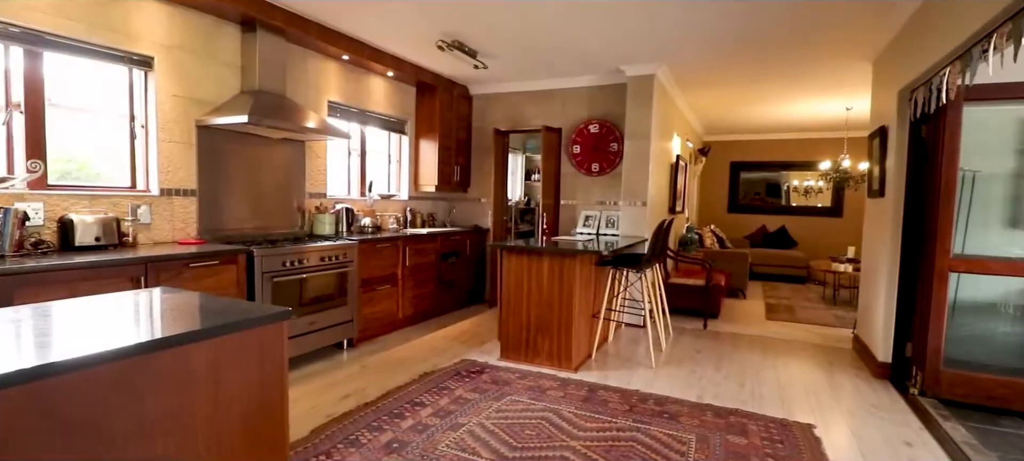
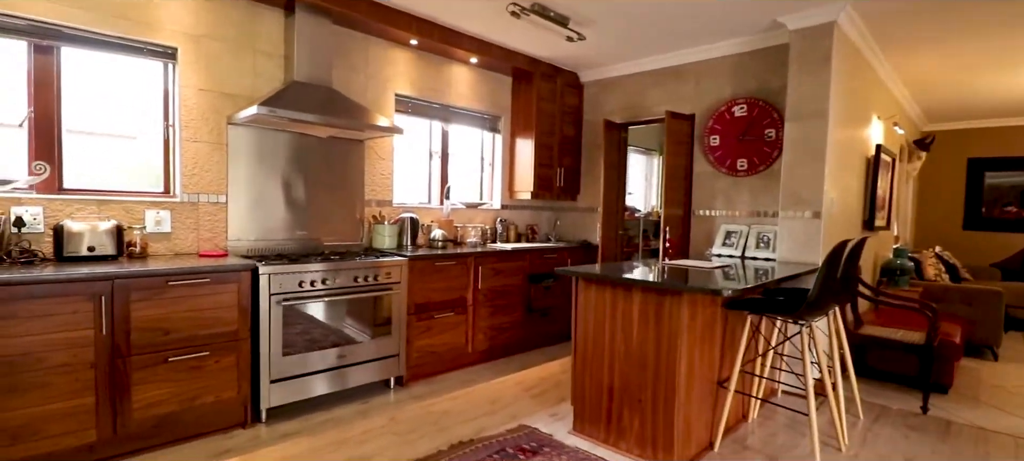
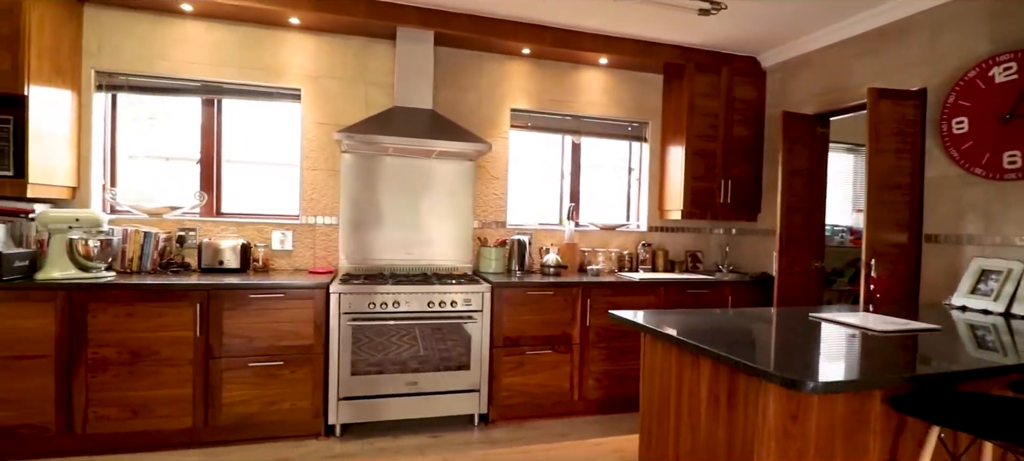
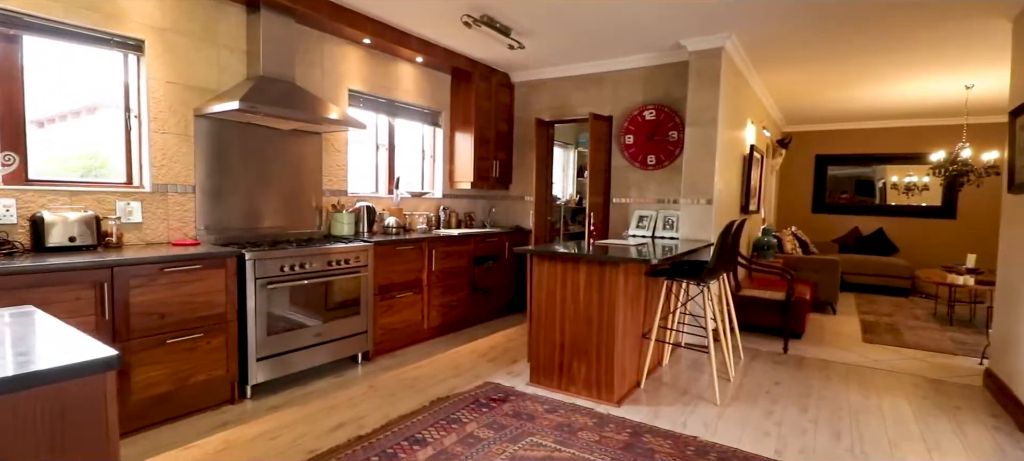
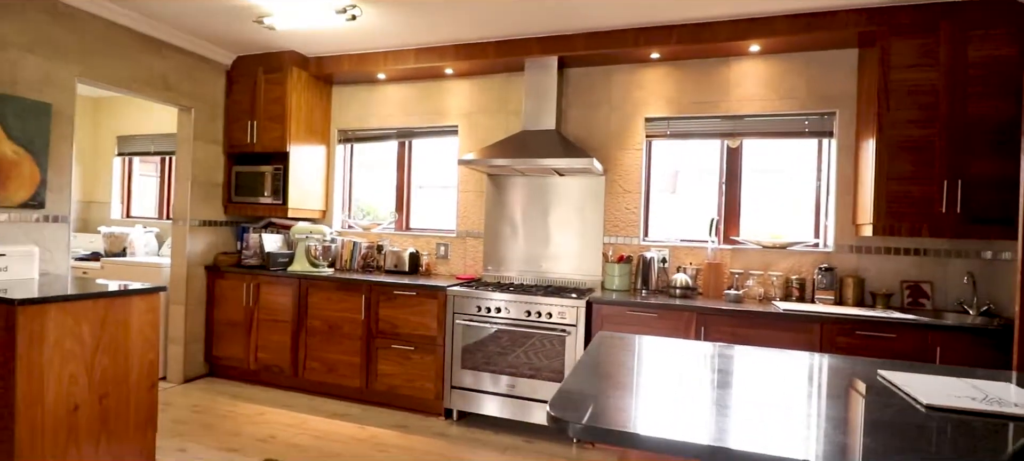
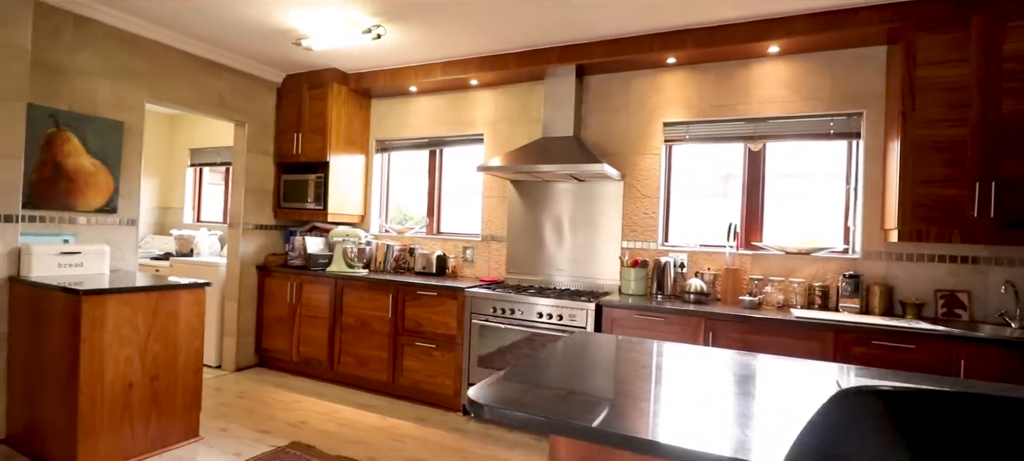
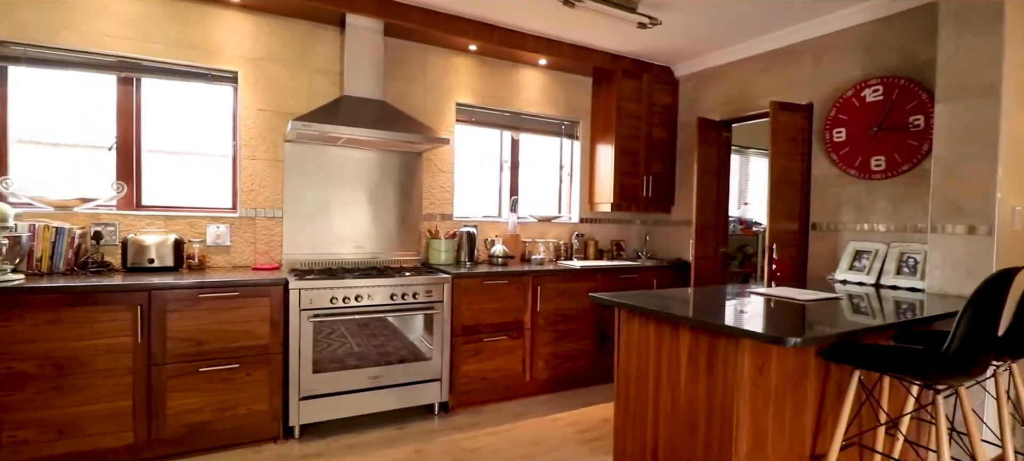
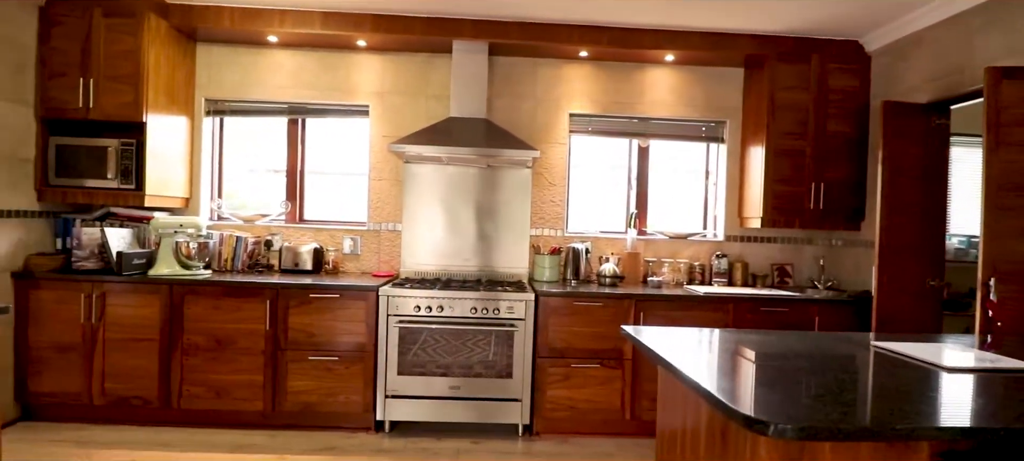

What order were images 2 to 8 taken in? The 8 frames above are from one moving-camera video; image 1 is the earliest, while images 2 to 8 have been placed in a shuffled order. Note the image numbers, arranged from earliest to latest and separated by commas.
4, 2, 7, 3, 8, 5, 6
